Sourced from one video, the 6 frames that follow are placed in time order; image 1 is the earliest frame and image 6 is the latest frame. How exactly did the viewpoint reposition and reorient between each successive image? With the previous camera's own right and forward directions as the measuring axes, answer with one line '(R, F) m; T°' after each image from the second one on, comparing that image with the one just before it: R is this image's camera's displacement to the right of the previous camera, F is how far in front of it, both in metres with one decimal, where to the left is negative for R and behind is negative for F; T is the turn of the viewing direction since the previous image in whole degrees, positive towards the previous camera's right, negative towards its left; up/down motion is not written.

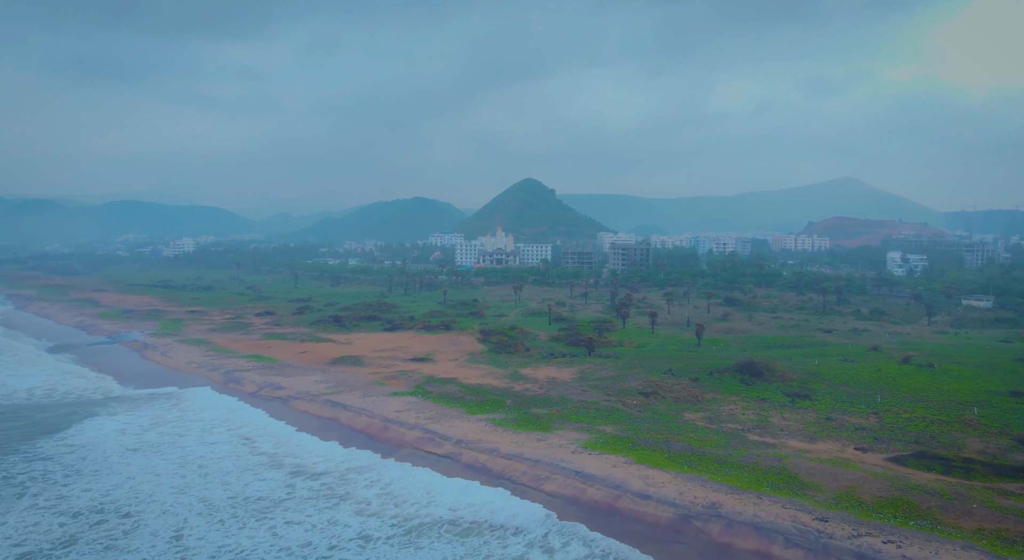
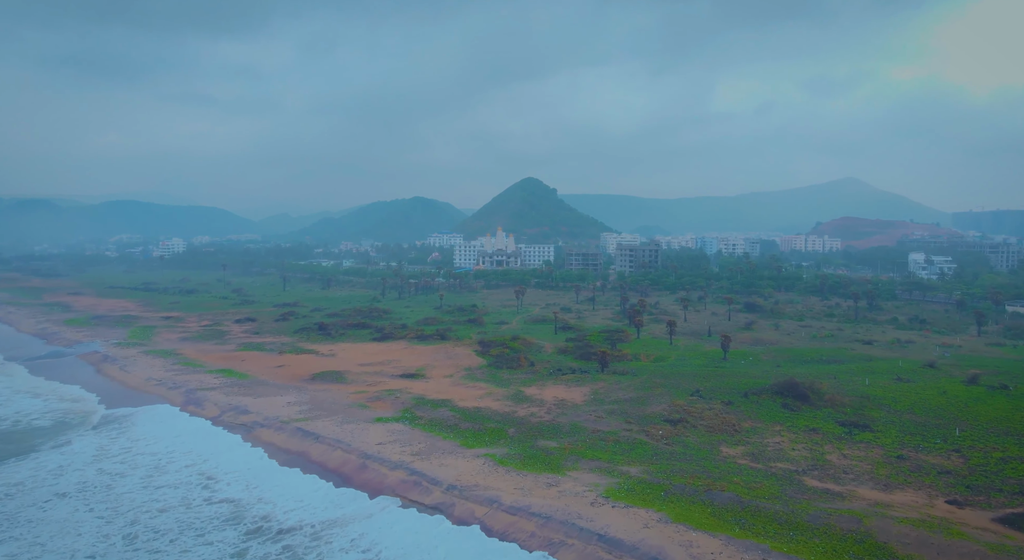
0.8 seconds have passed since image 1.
(-0.1, +5.6) m; 0°
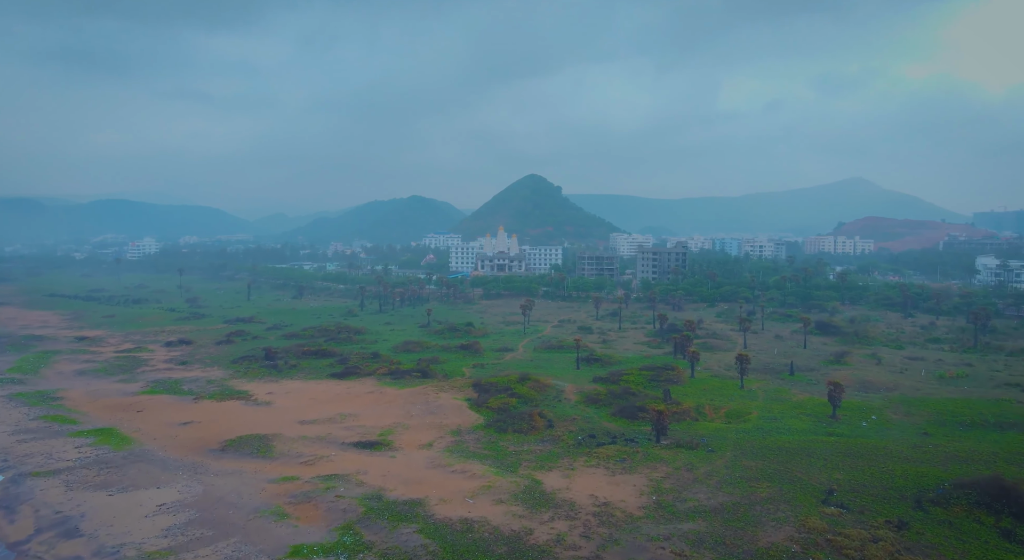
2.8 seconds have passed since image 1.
(-0.3, +14.1) m; 0°
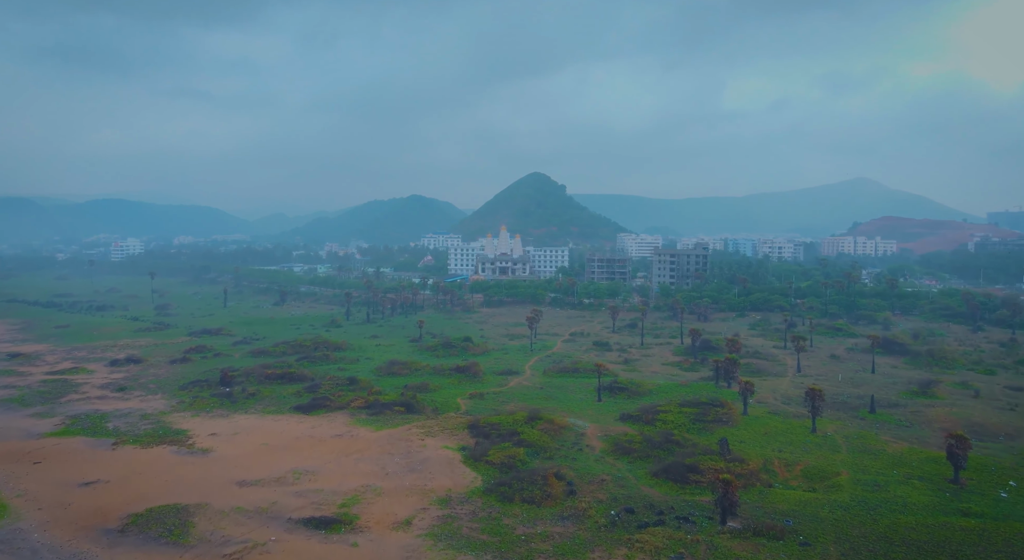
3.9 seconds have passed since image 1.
(-0.2, +7.7) m; 0°
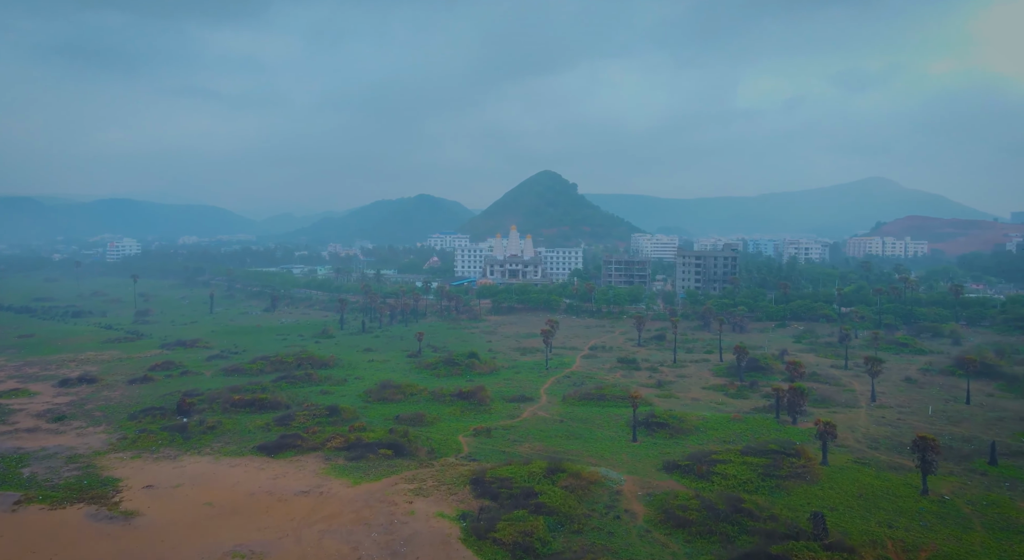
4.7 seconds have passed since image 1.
(-0.2, +6.3) m; -1°
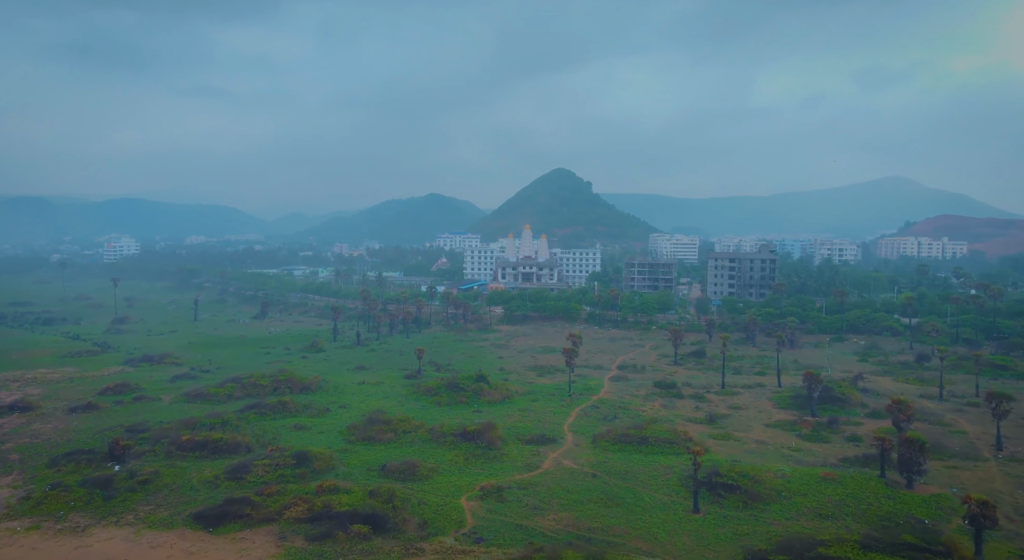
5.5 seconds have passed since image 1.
(-0.2, +6.7) m; -1°
